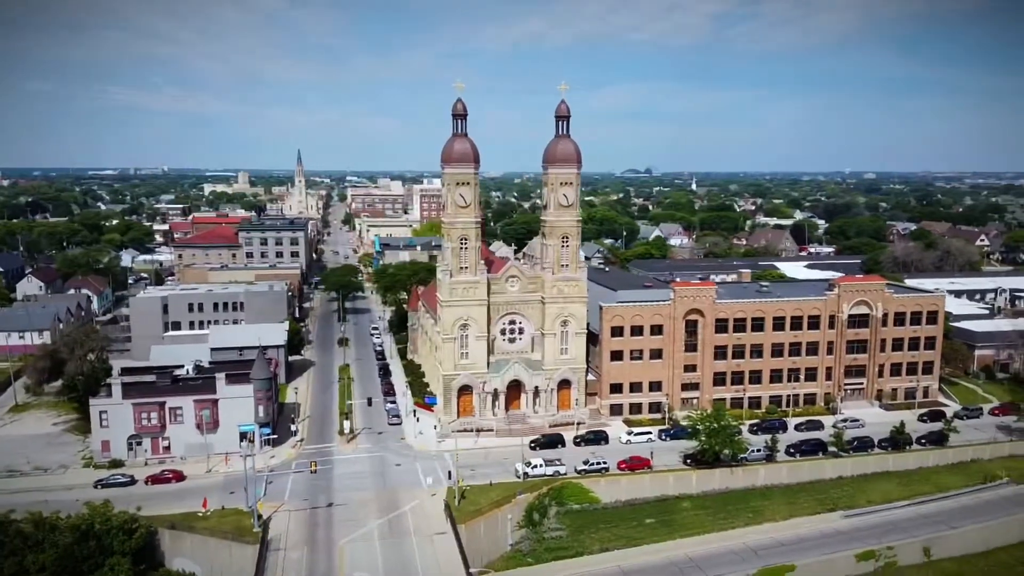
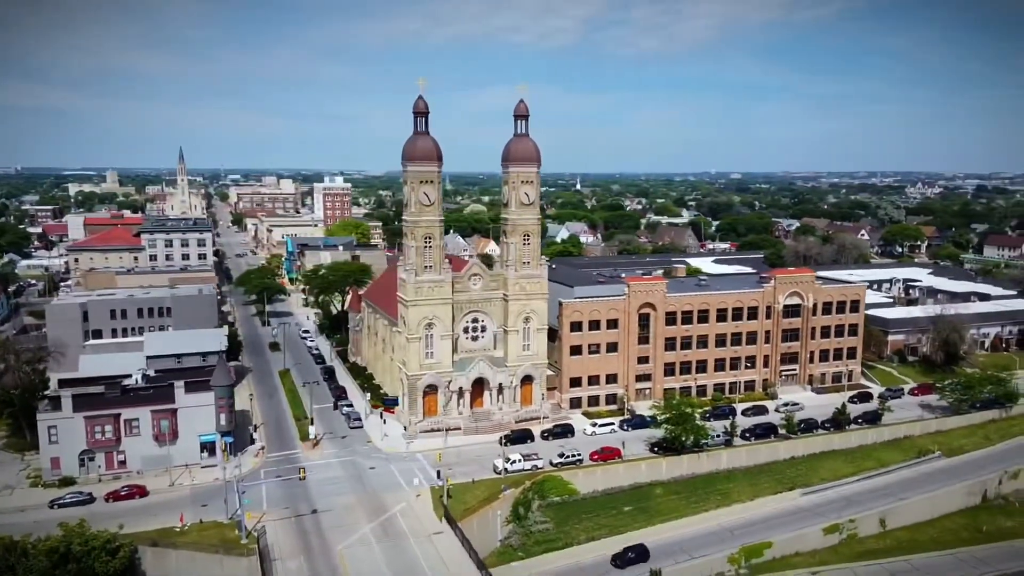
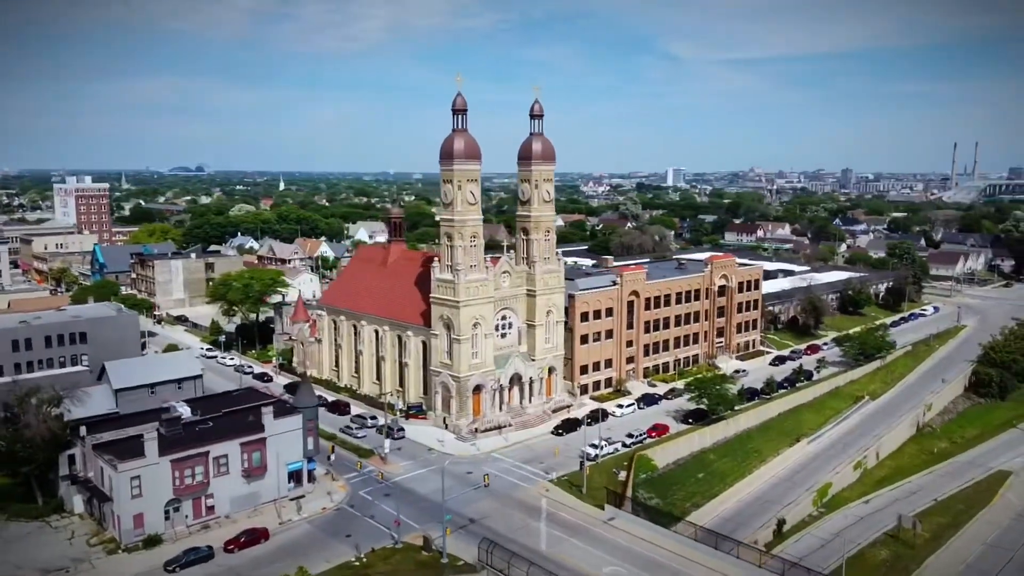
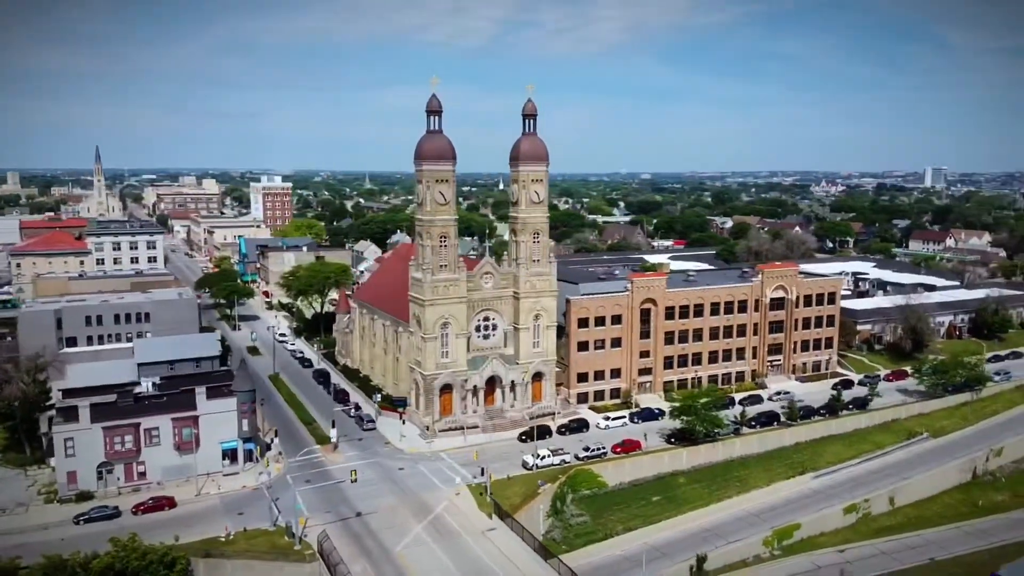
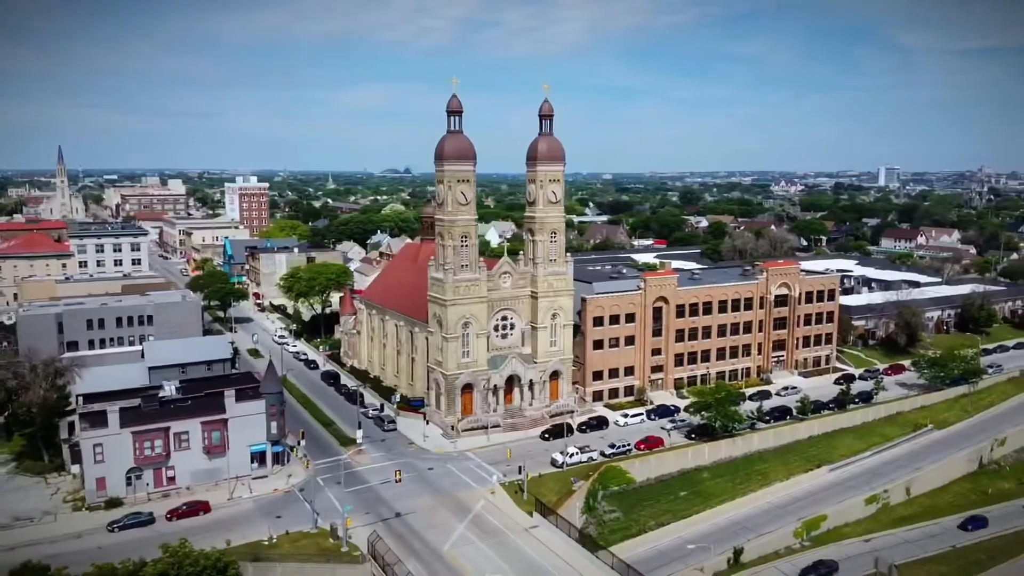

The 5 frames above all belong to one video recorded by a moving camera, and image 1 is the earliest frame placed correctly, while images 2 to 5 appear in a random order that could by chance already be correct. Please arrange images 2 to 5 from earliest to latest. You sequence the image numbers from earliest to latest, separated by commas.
2, 4, 5, 3
